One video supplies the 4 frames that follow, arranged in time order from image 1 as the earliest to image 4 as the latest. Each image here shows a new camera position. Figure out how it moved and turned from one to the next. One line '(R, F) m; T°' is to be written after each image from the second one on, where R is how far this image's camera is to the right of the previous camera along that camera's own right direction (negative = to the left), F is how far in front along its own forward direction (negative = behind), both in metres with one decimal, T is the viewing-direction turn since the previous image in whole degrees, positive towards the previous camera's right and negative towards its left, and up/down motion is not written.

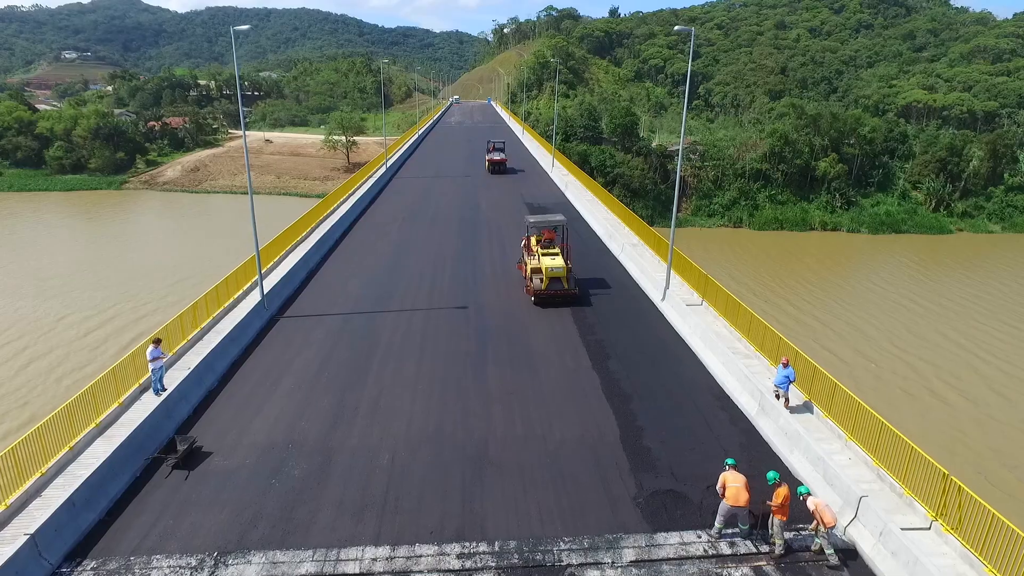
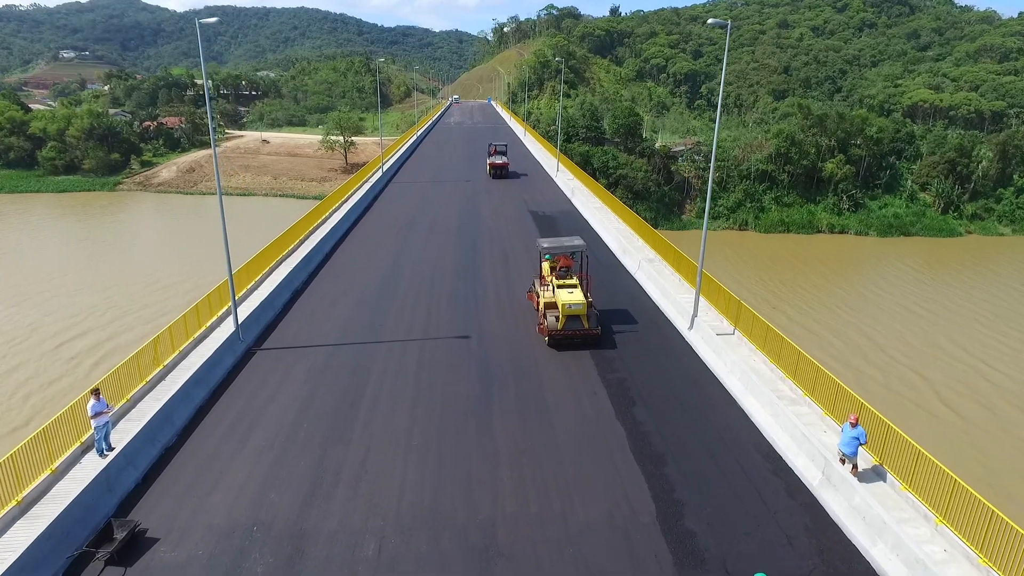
(-0.2, +1.7) m; 0°
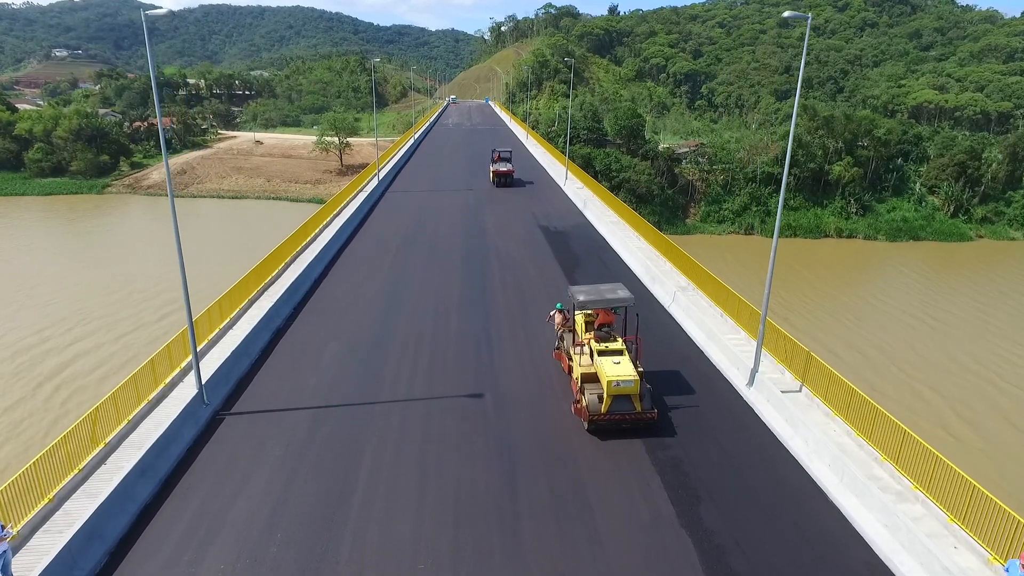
(-0.5, +2.3) m; 0°
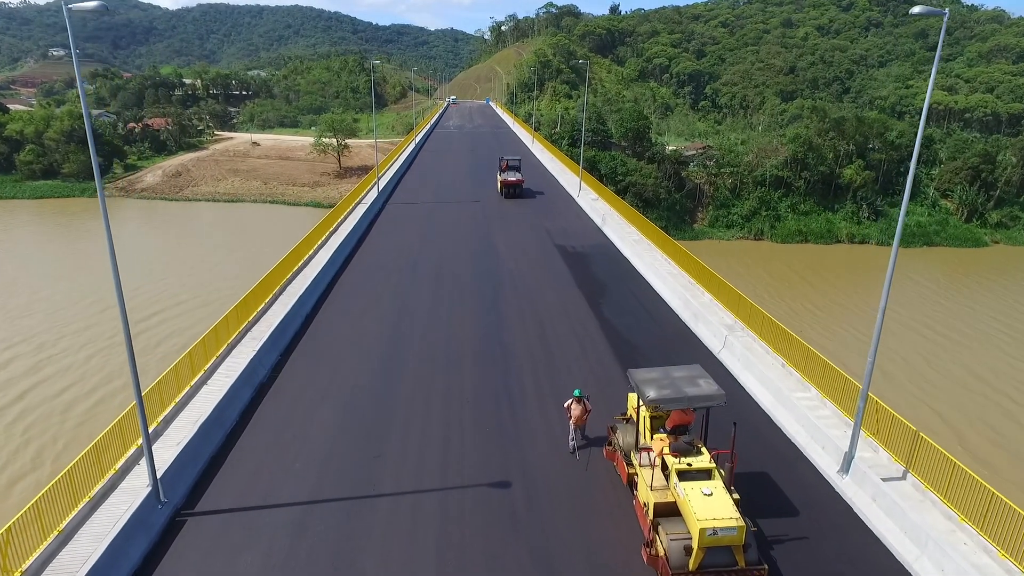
(-0.5, +2.2) m; 0°
